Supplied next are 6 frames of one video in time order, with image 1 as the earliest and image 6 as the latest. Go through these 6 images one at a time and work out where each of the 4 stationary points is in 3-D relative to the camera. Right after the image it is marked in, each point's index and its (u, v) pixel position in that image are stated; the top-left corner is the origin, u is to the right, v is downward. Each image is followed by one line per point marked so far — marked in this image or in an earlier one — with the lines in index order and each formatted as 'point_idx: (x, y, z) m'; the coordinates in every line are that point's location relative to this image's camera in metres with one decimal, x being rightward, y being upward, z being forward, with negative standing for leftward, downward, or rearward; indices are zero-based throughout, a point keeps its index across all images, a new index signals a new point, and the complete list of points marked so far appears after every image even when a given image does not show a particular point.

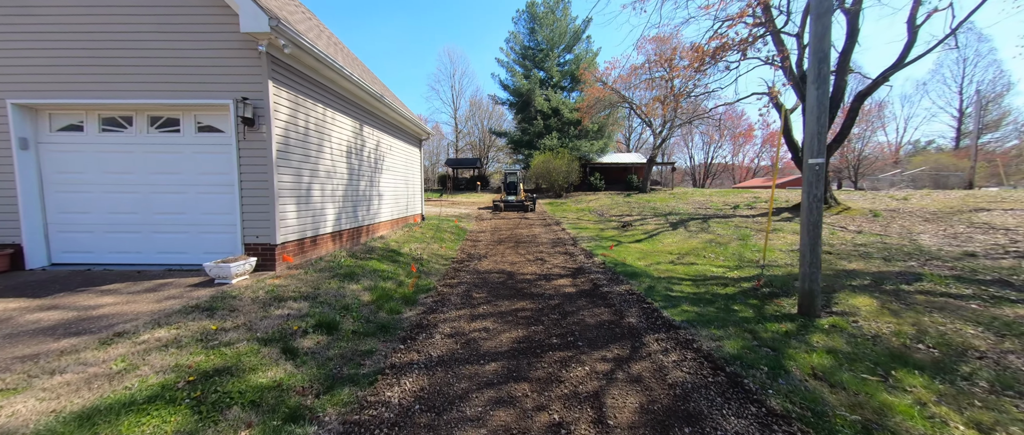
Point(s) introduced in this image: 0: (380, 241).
0: (-3.0, -0.5, +7.6) m
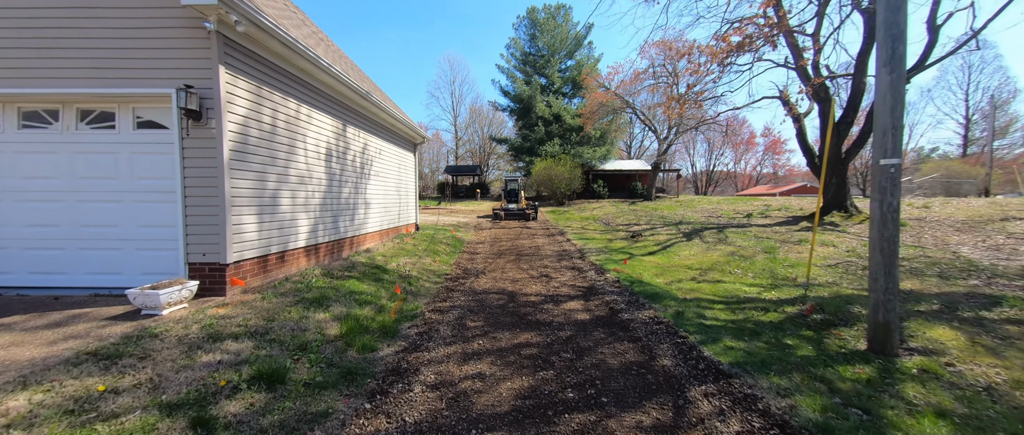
0: (-2.9, -0.8, +6.8) m
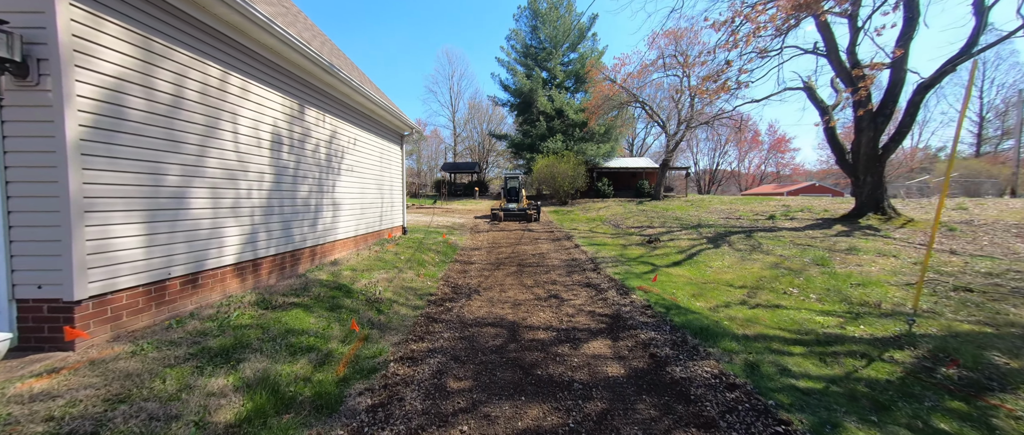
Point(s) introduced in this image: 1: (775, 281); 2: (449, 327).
0: (-2.9, -0.8, +5.4) m
1: (+4.7, -1.1, +6.1) m
2: (-0.8, -1.3, +4.1) m
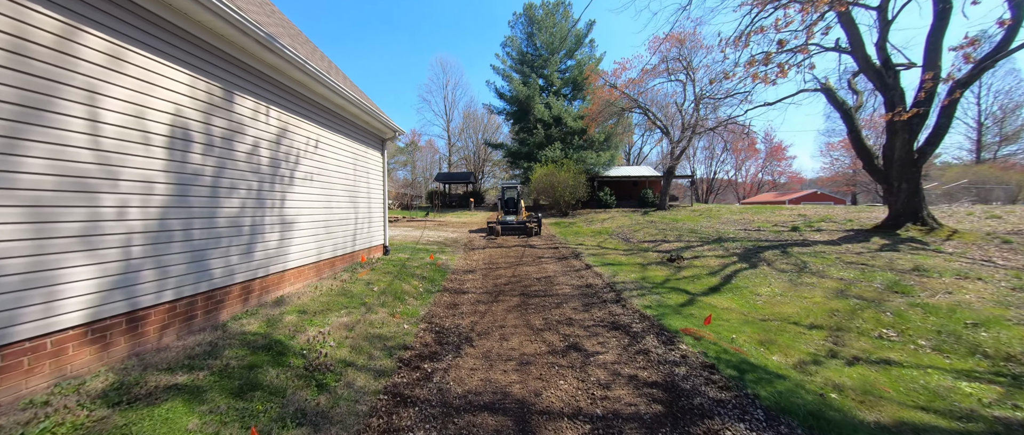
0: (-2.9, -1.1, +3.9) m
1: (+4.7, -1.4, +4.7) m
2: (-0.7, -1.5, +2.7) m
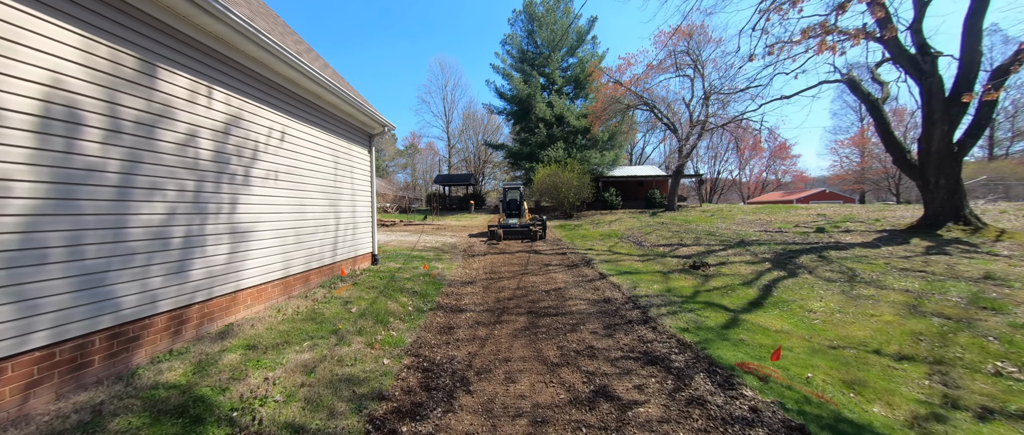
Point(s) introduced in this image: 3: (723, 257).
0: (-2.8, -1.2, +3.0) m
1: (+4.8, -1.4, +3.7) m
2: (-0.6, -1.6, +1.7) m
3: (+5.2, -1.0, +8.5) m
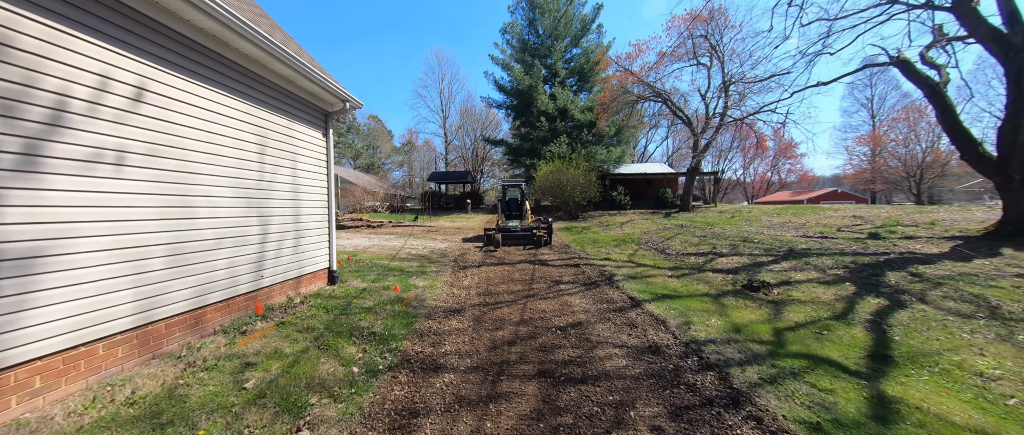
0: (-2.8, -1.3, +1.2) m
1: (+4.8, -1.5, +1.9) m
2: (-0.6, -1.7, -0.1) m
3: (+5.3, -1.1, +6.7) m
